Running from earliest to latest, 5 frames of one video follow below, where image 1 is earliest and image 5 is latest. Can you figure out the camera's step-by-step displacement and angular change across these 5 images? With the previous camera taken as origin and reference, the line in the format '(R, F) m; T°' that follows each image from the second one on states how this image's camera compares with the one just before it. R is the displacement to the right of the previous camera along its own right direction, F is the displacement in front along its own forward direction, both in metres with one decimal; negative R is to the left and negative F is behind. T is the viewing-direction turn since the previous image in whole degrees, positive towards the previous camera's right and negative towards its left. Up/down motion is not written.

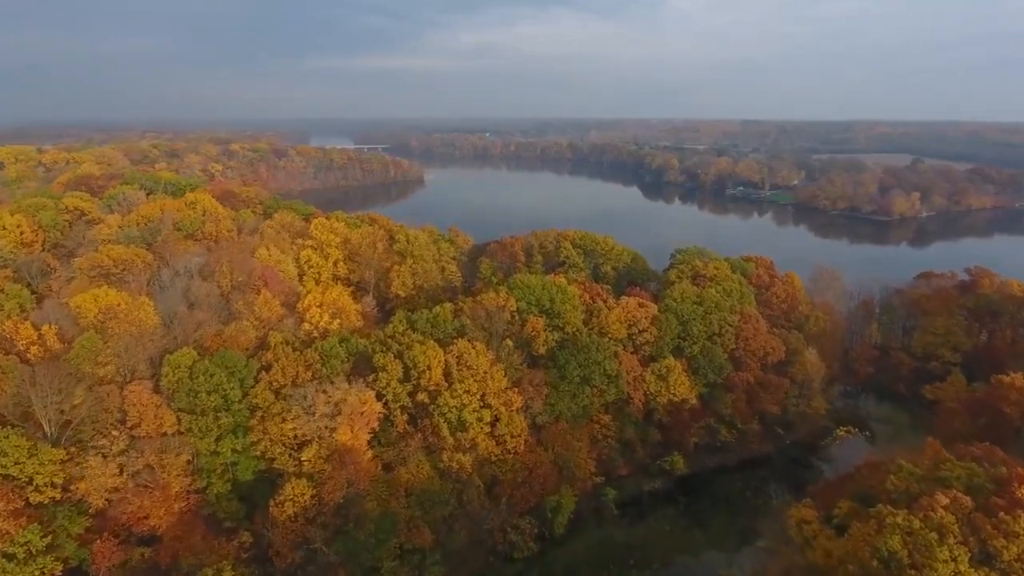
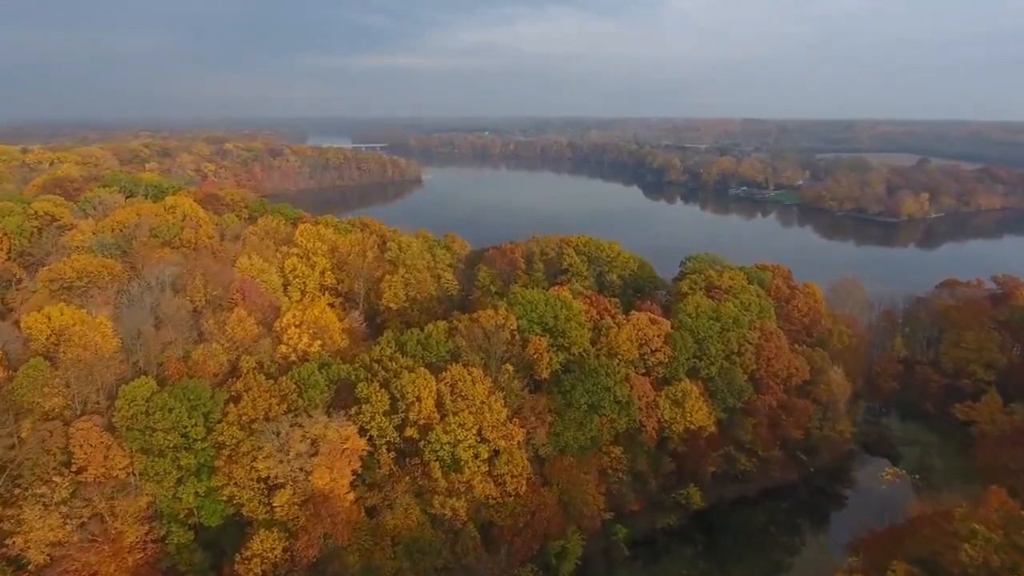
(0.0, +1.6) m; 0°
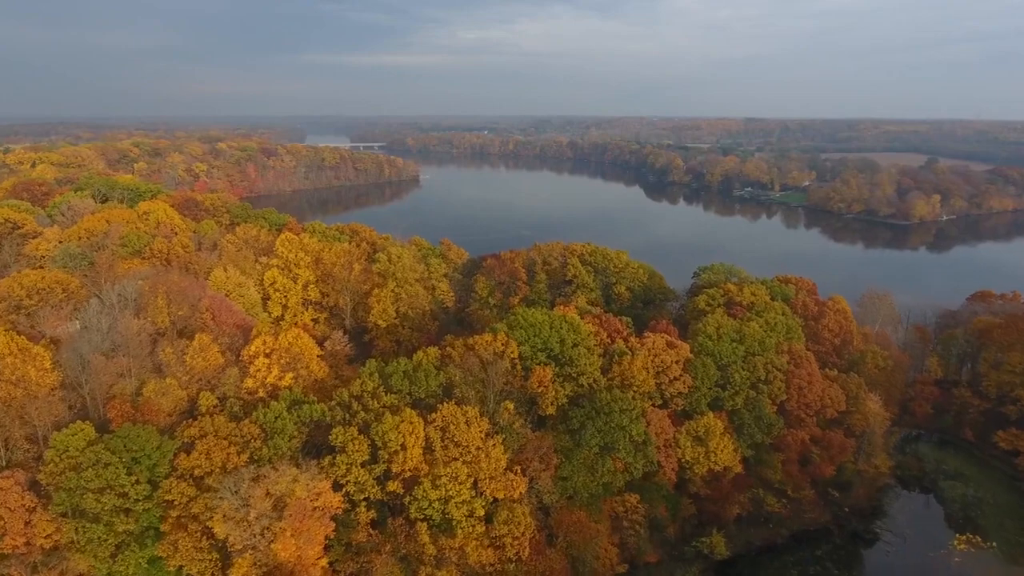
(0.0, +1.9) m; 0°
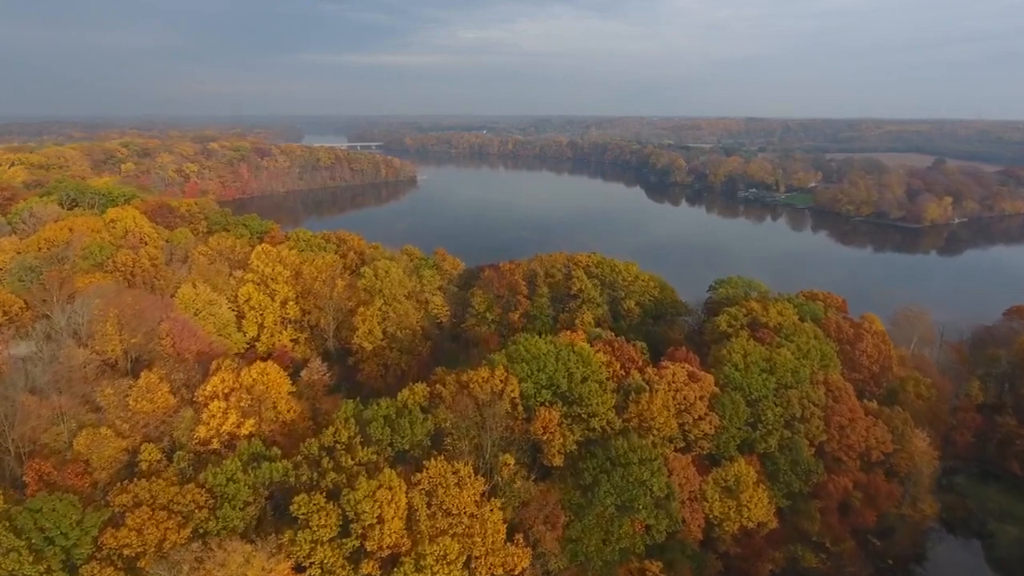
(0.0, +1.9) m; 0°
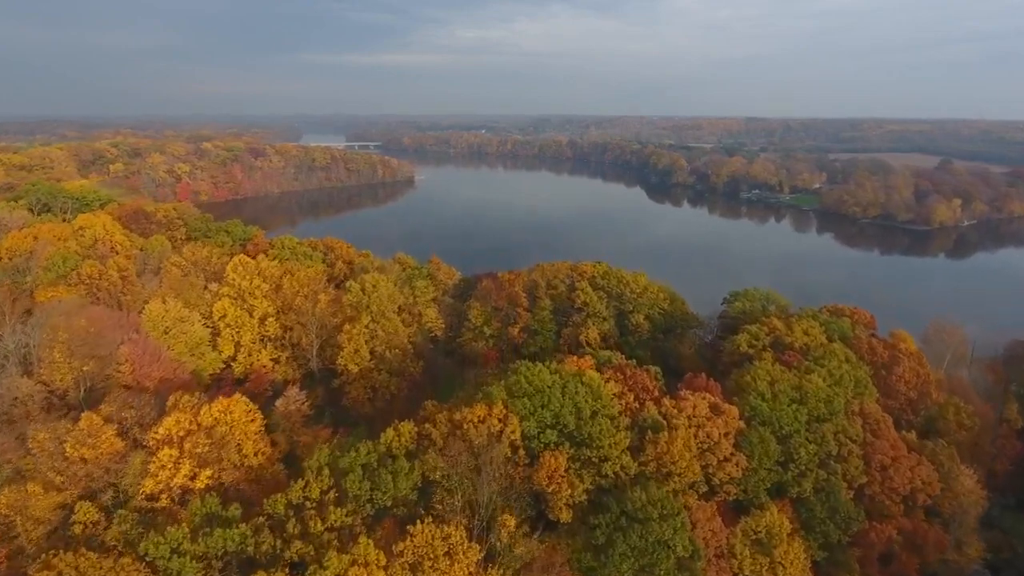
(0.0, +1.6) m; 0°
